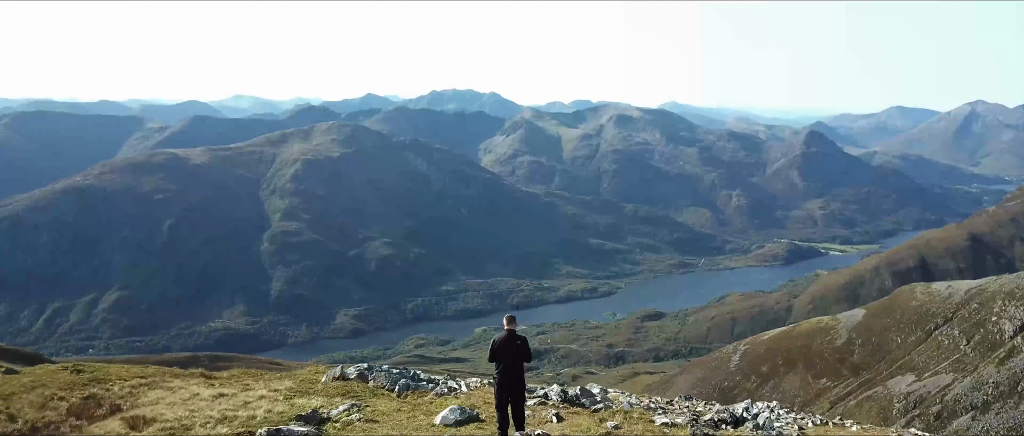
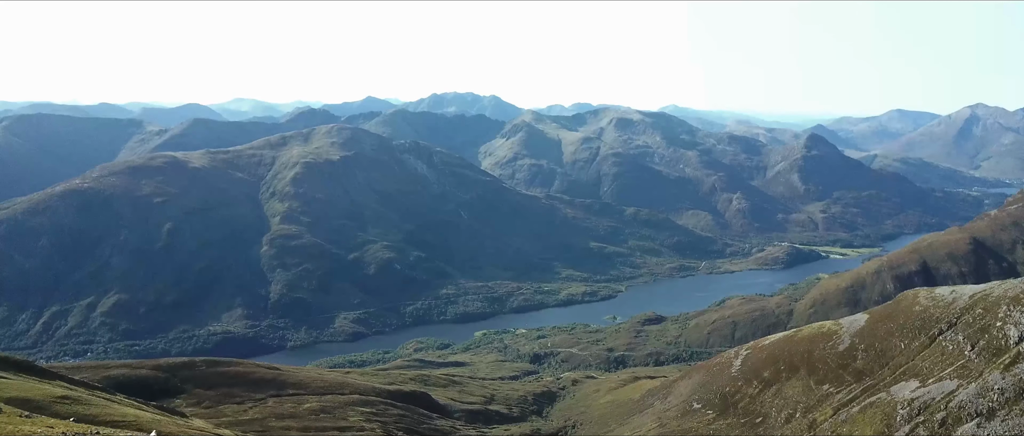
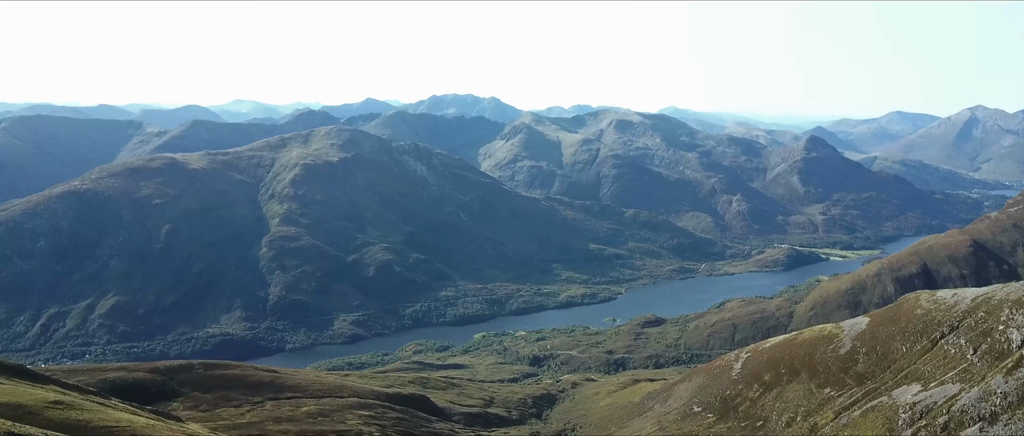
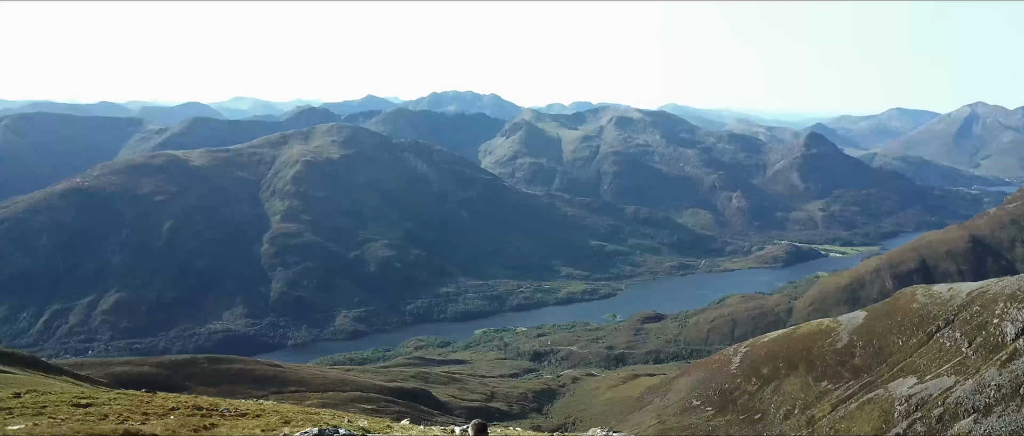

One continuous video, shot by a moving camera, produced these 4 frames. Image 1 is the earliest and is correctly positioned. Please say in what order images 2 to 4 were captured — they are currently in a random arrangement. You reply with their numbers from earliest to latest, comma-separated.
4, 2, 3
